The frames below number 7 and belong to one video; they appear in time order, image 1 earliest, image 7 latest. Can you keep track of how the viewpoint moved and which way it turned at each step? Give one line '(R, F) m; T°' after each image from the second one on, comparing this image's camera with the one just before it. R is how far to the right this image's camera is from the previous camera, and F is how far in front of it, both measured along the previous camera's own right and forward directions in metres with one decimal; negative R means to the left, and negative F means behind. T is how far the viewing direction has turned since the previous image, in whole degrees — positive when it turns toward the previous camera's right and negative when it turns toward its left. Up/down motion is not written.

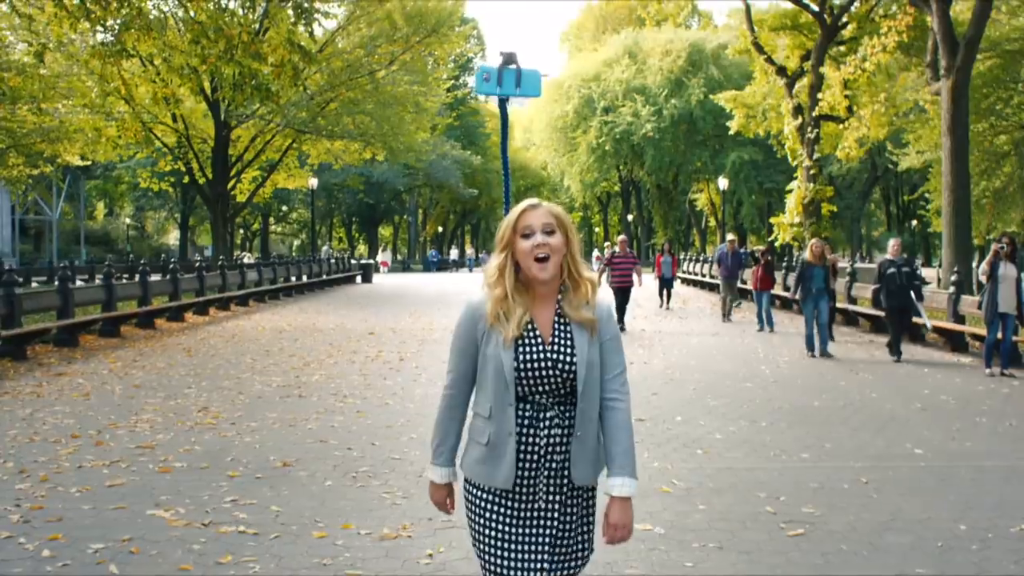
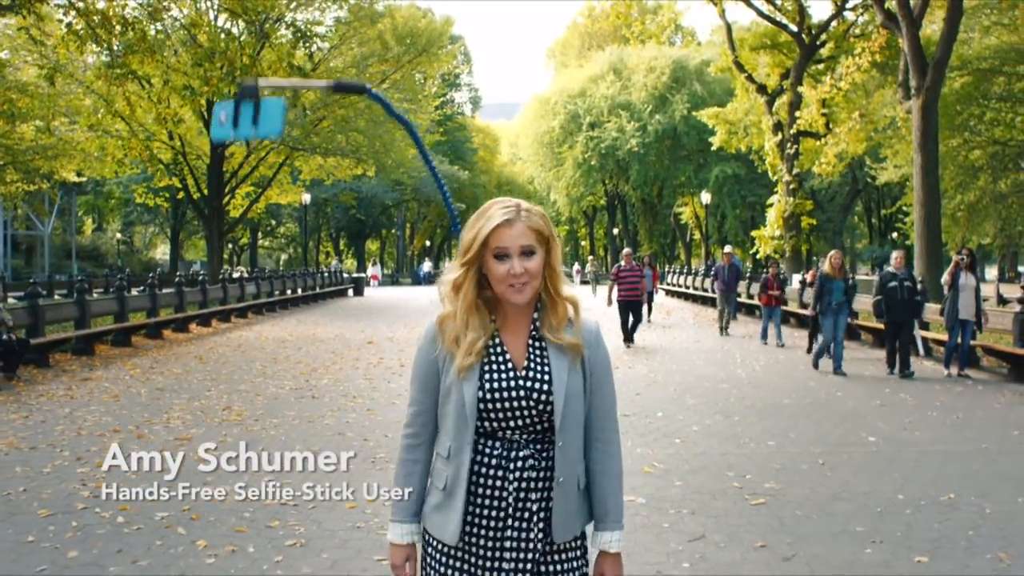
(-0.1, -0.9) m; +1°
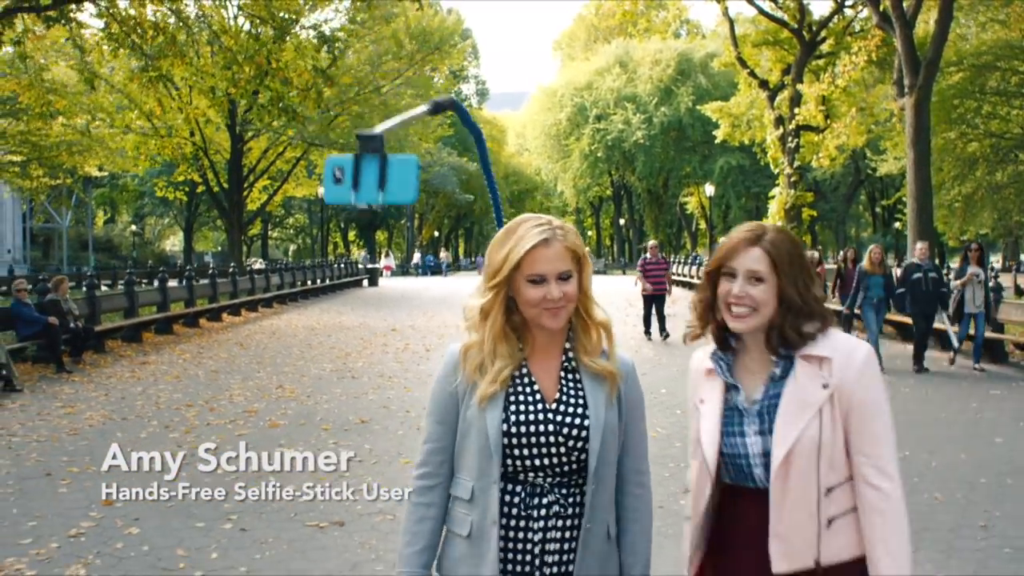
(-0.1, -1.2) m; 0°
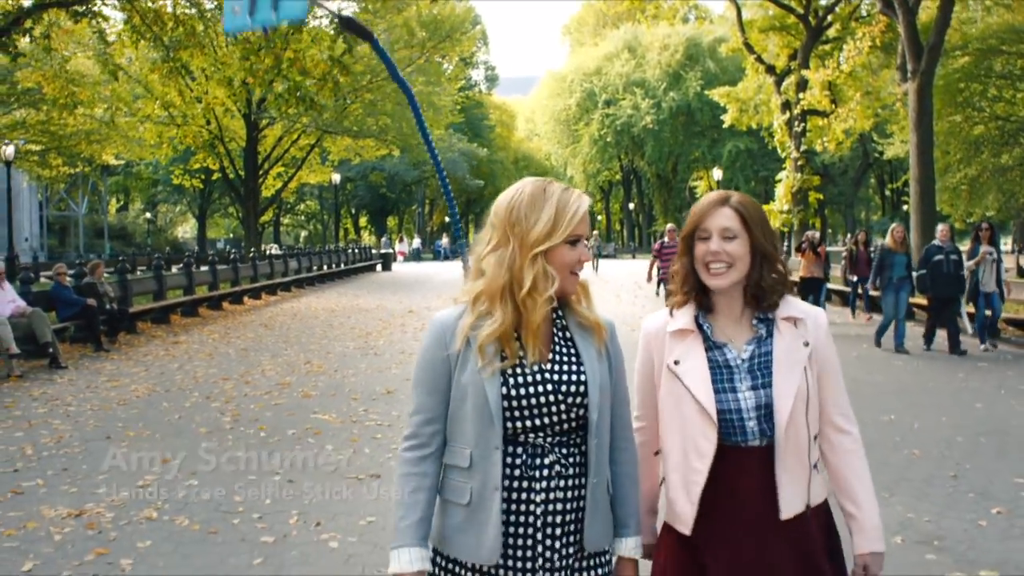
(0.0, -0.7) m; -1°
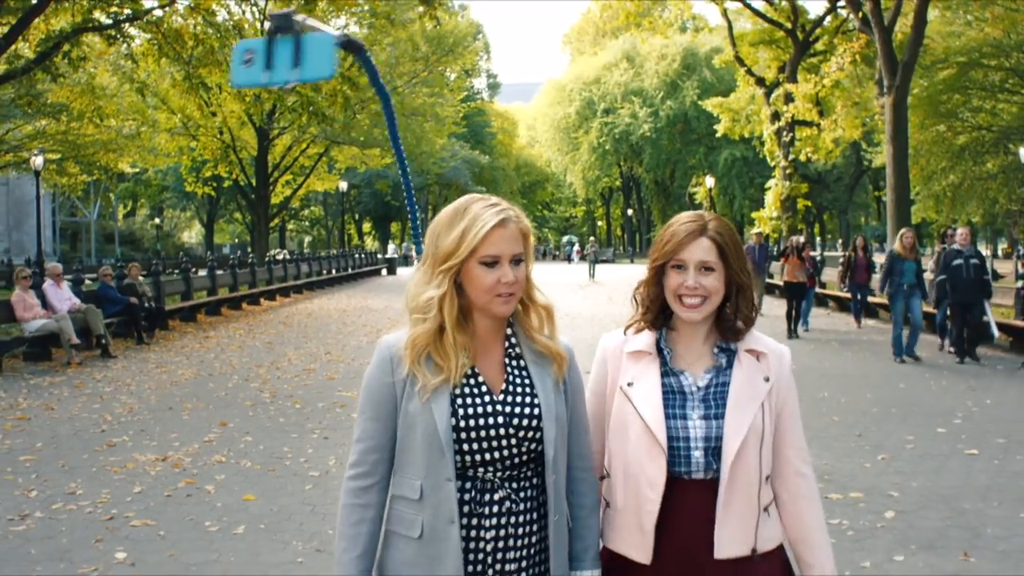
(+0.1, -1.6) m; 0°
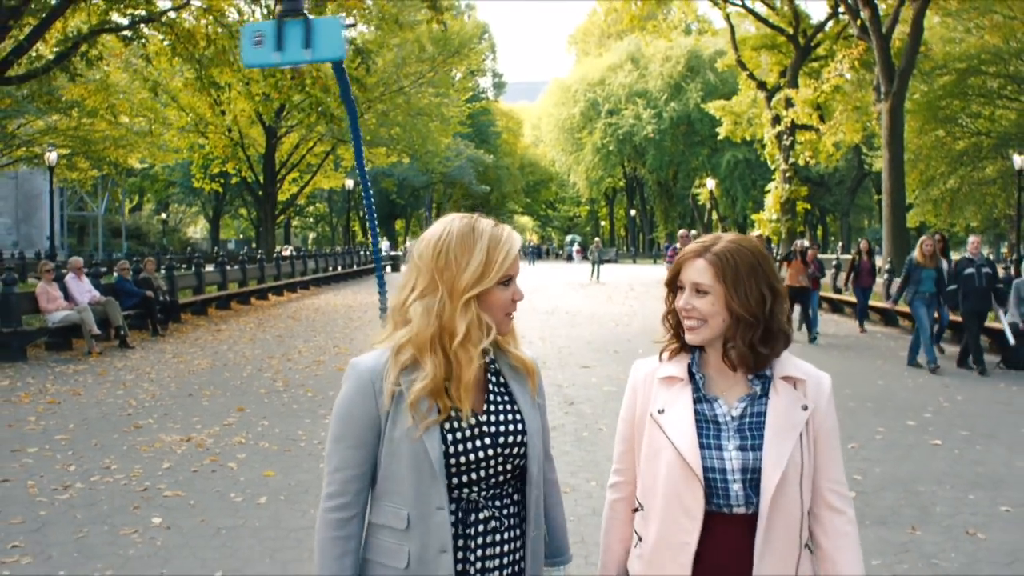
(0.0, -0.6) m; 0°
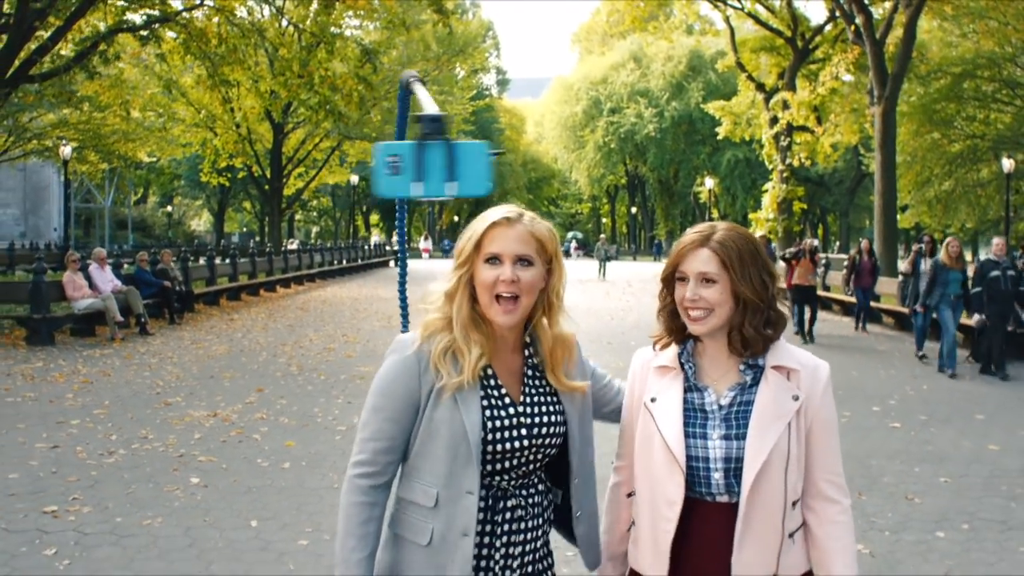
(0.0, -0.8) m; 0°
